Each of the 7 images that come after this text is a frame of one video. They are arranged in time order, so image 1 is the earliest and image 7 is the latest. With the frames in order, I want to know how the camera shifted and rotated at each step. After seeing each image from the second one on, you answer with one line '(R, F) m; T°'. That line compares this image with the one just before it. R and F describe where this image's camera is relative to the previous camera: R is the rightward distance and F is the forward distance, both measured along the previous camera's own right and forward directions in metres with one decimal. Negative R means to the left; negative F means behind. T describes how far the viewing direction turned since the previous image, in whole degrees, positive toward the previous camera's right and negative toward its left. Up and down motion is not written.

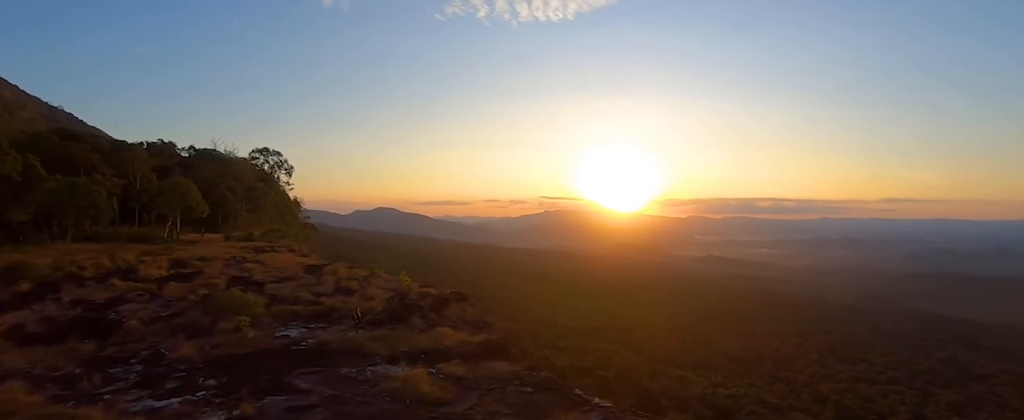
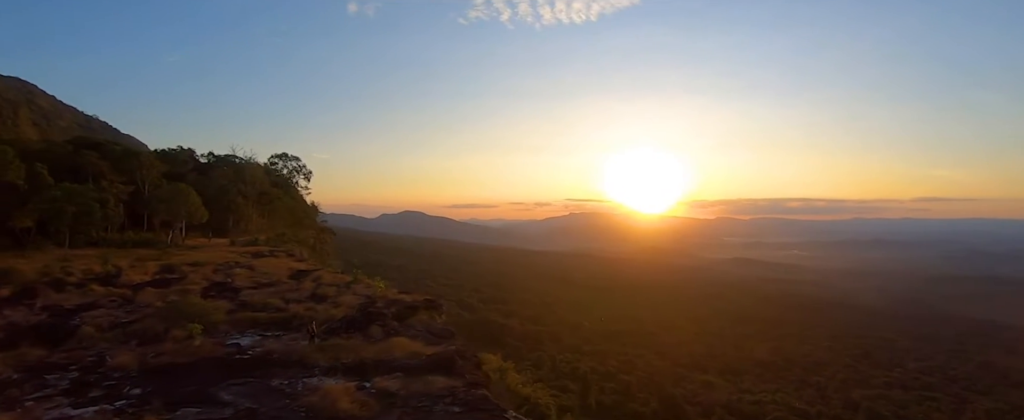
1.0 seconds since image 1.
(+1.2, +0.1) m; -2°
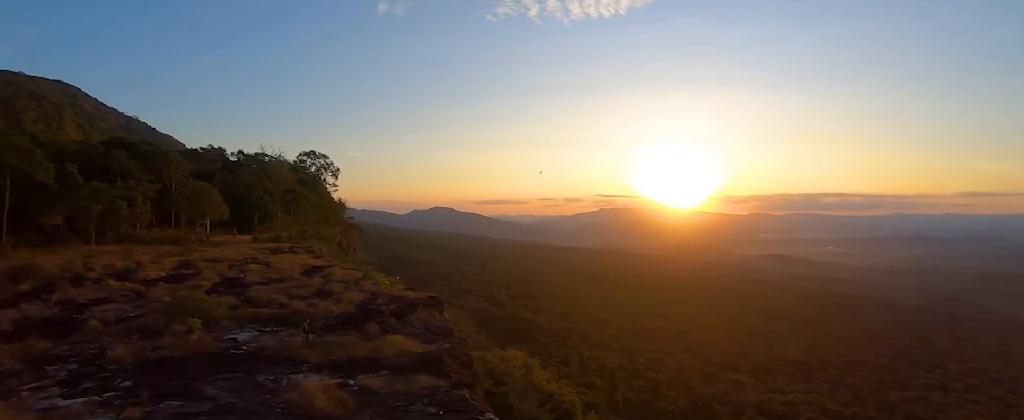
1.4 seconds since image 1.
(+0.6, +0.1) m; -3°
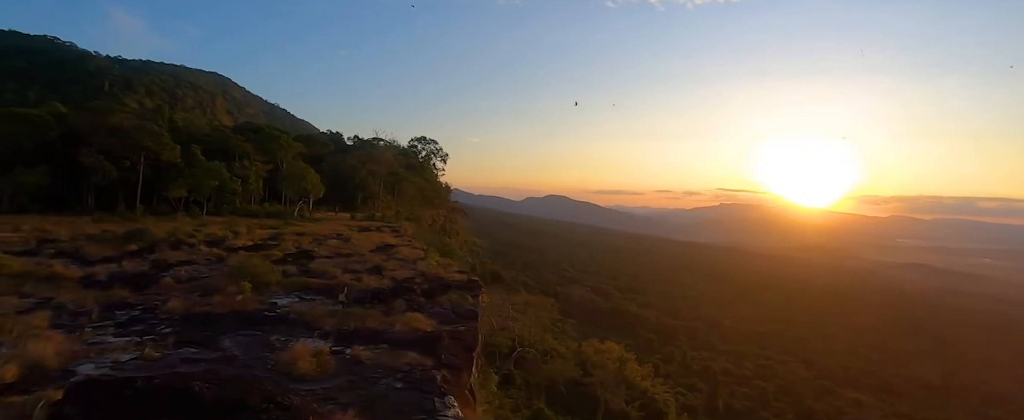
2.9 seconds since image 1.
(+1.5, +0.2) m; -12°
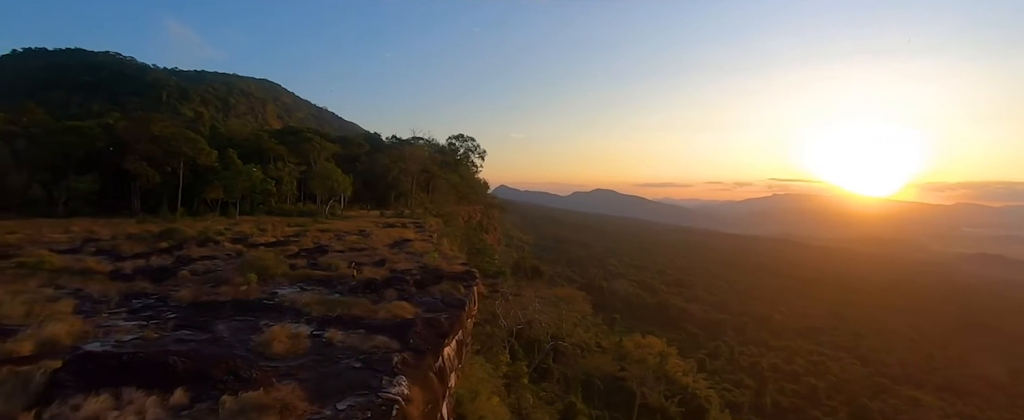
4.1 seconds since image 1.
(+1.3, -0.4) m; -5°
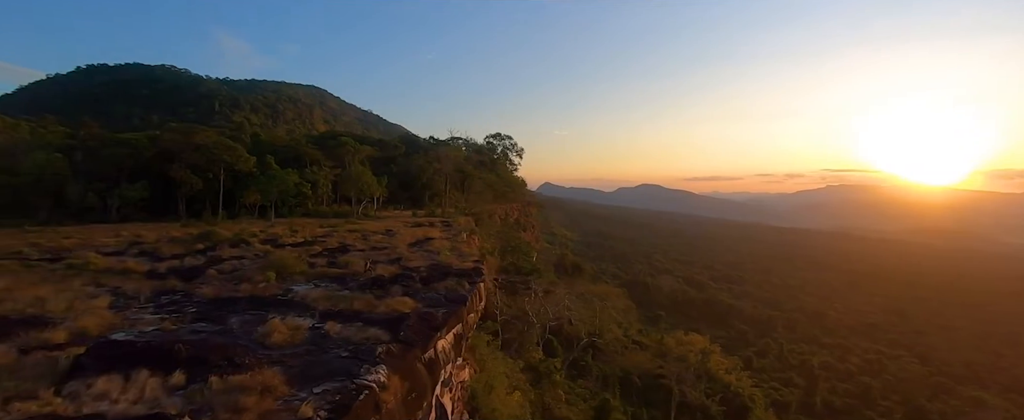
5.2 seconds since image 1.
(+1.0, -0.3) m; -5°
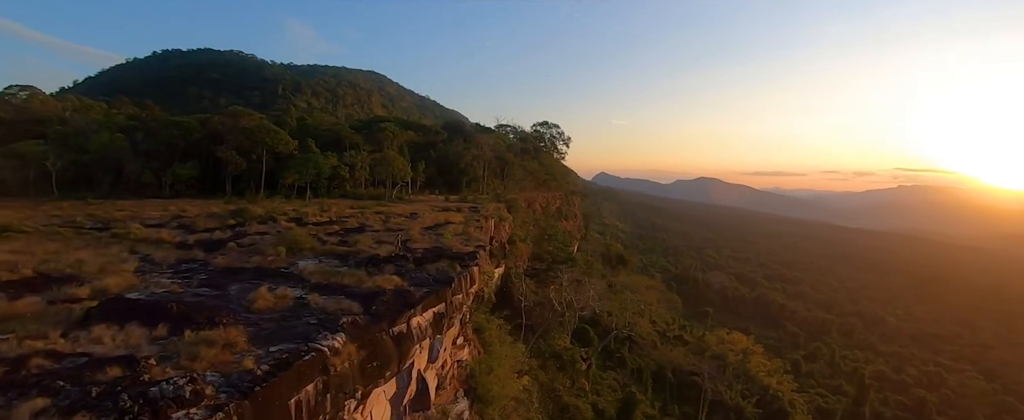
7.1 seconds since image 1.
(+1.6, -0.5) m; -6°
